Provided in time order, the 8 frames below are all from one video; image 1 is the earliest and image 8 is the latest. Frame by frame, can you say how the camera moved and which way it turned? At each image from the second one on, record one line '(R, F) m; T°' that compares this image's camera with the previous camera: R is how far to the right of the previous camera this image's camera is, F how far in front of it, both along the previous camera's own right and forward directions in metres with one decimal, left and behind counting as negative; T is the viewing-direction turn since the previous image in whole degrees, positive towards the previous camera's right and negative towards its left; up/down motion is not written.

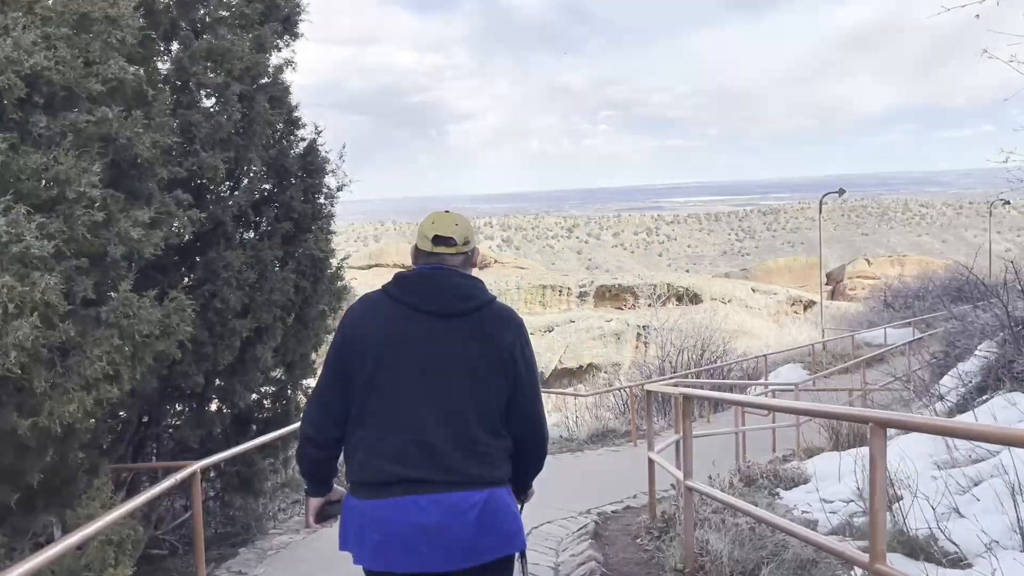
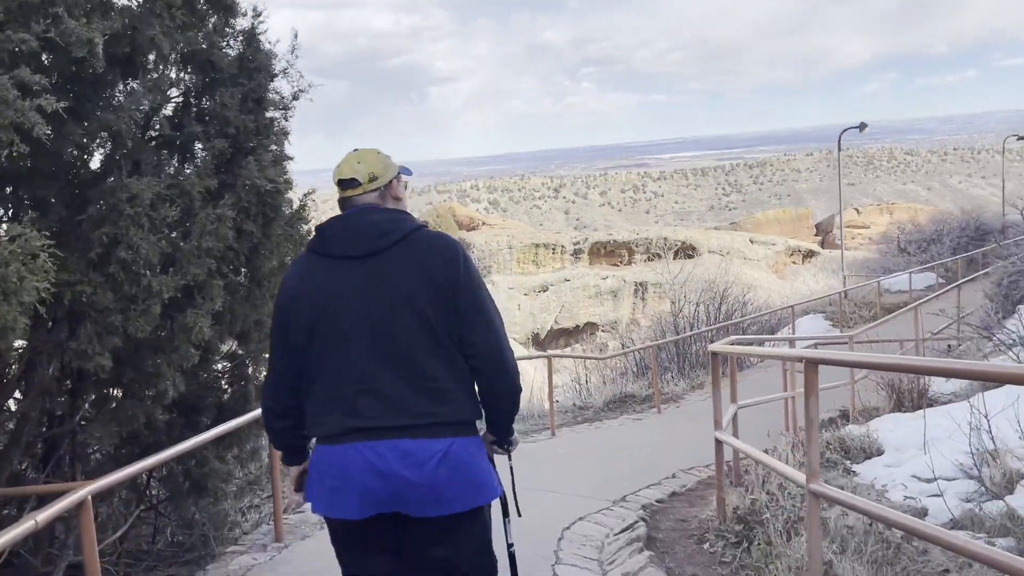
(-0.2, +1.5) m; +1°
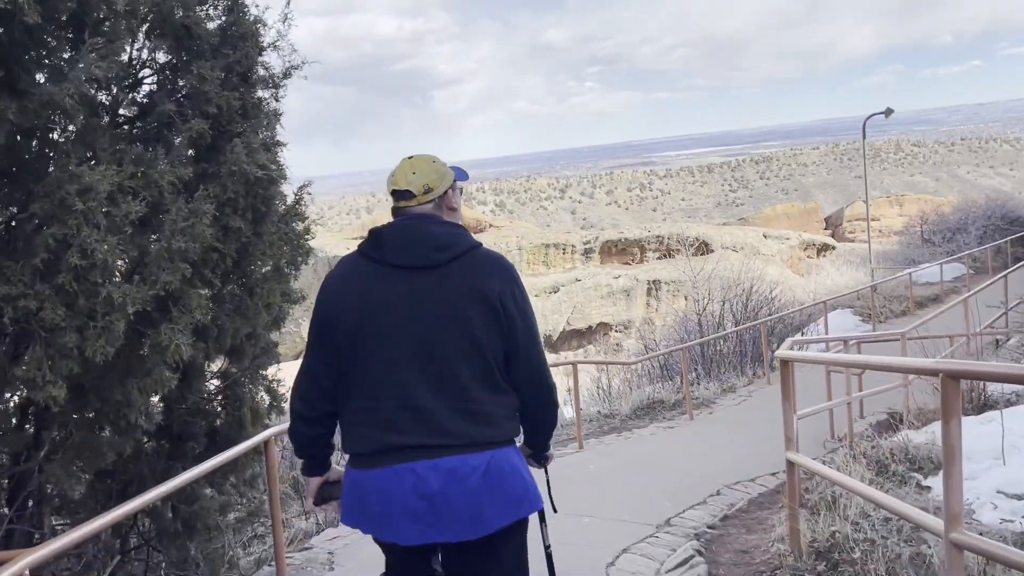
(-0.1, +0.7) m; -1°
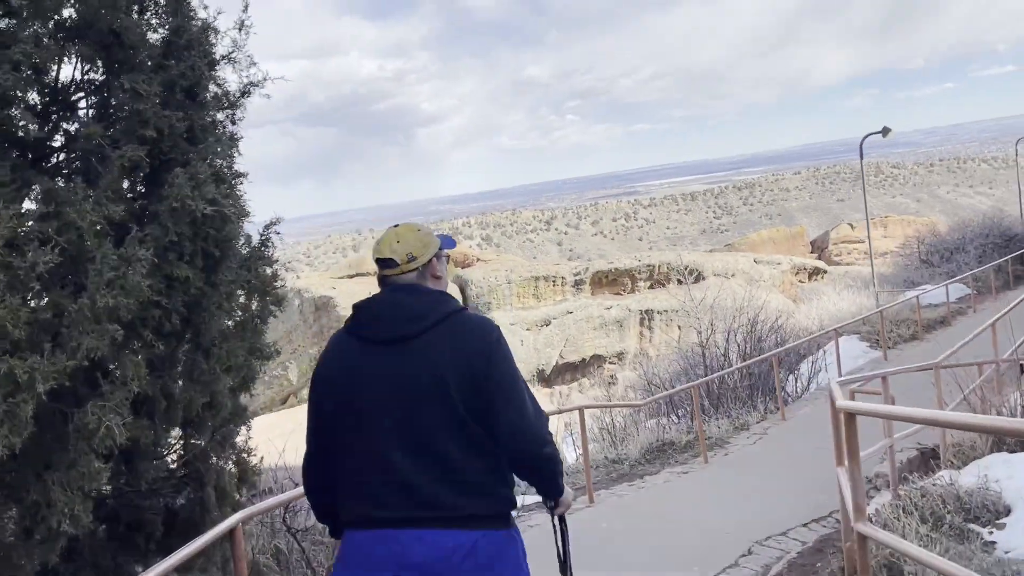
(-0.1, +0.7) m; +1°
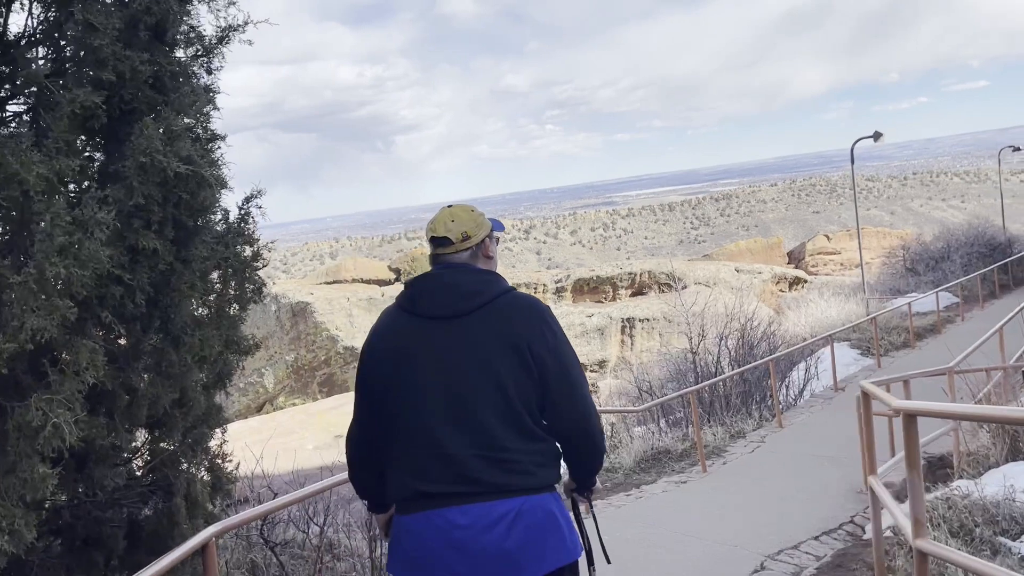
(-0.1, +0.4) m; +2°
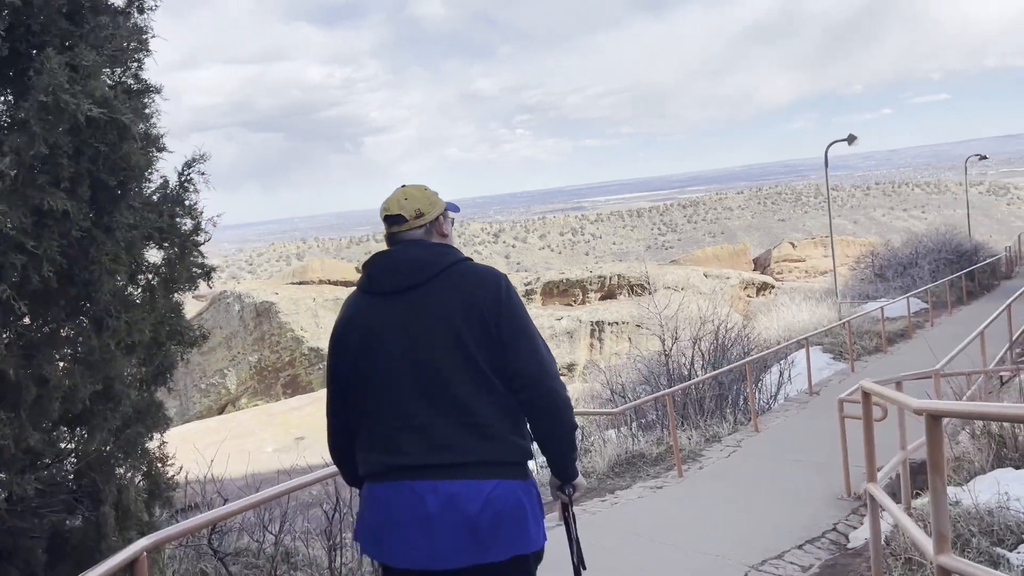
(0.0, +0.4) m; +2°
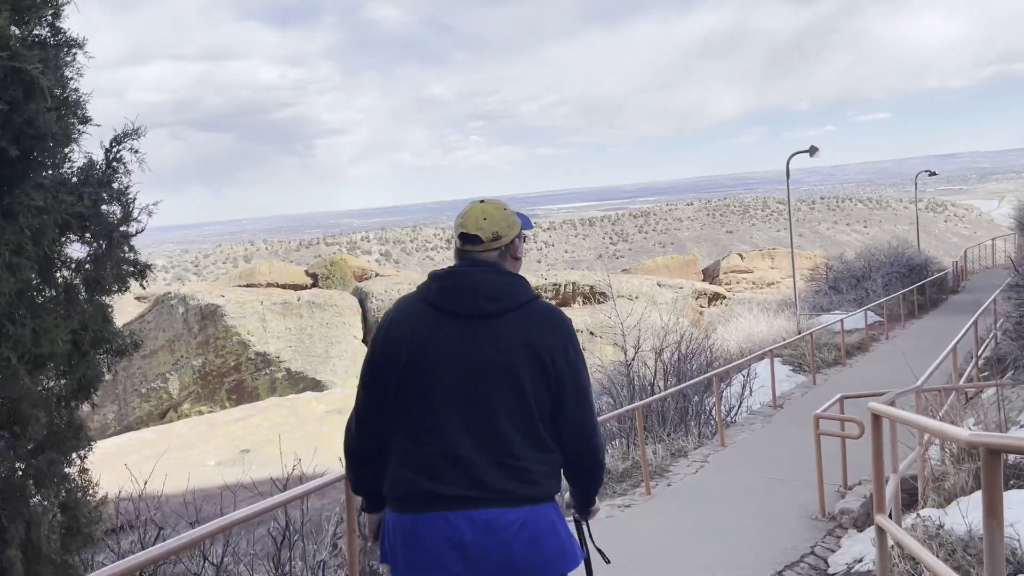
(-0.1, +0.4) m; +3°
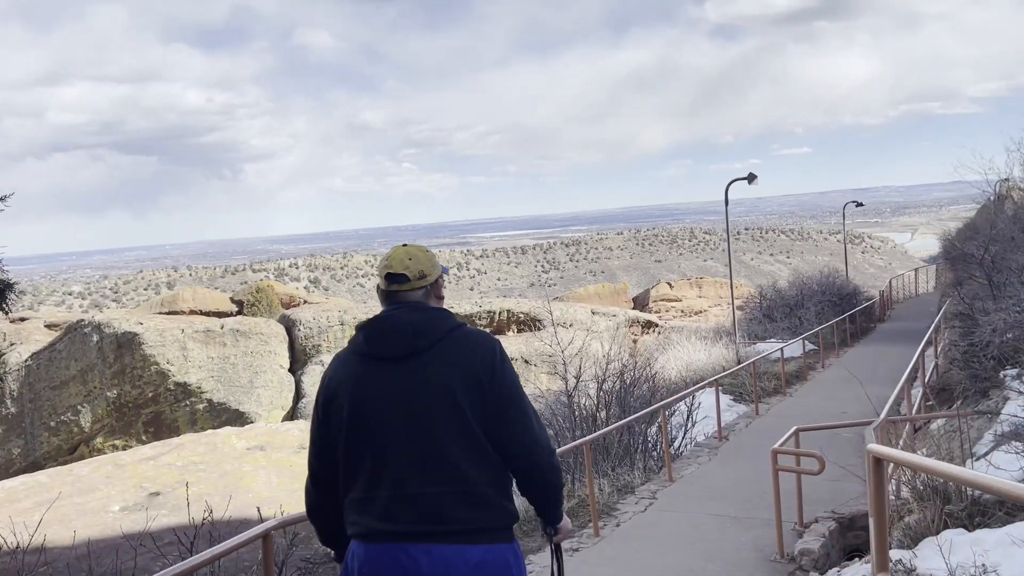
(-0.1, +0.6) m; +5°
